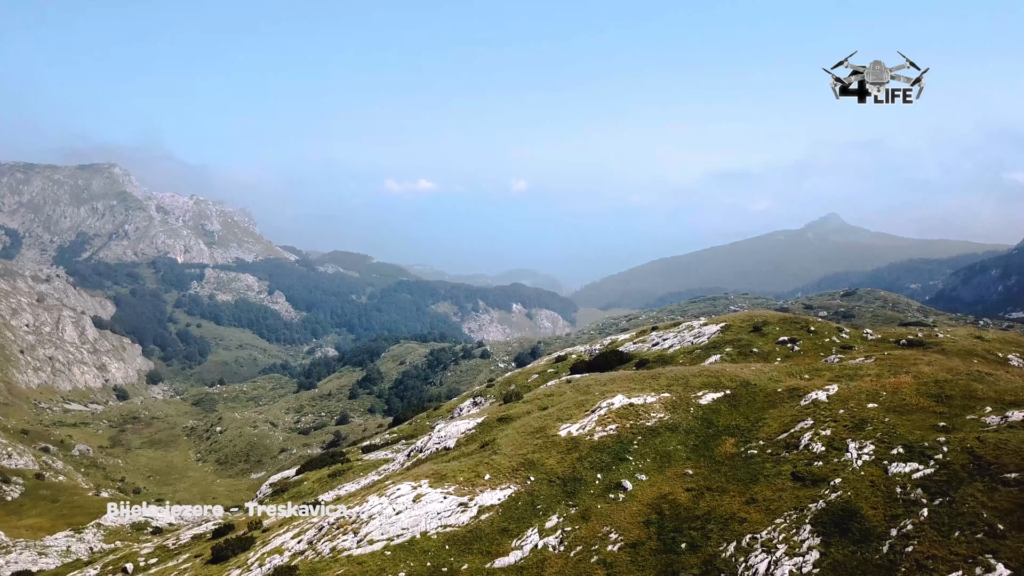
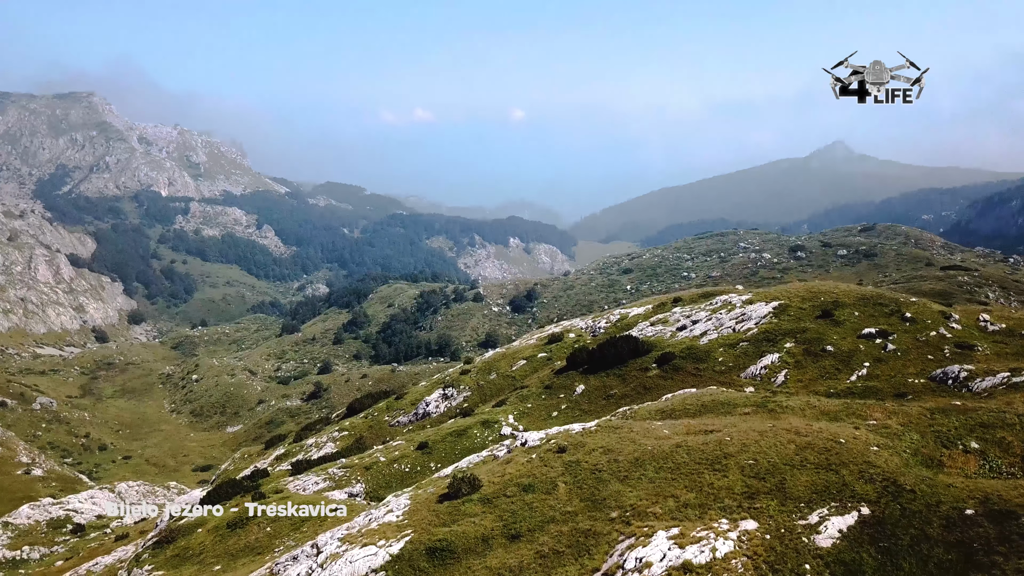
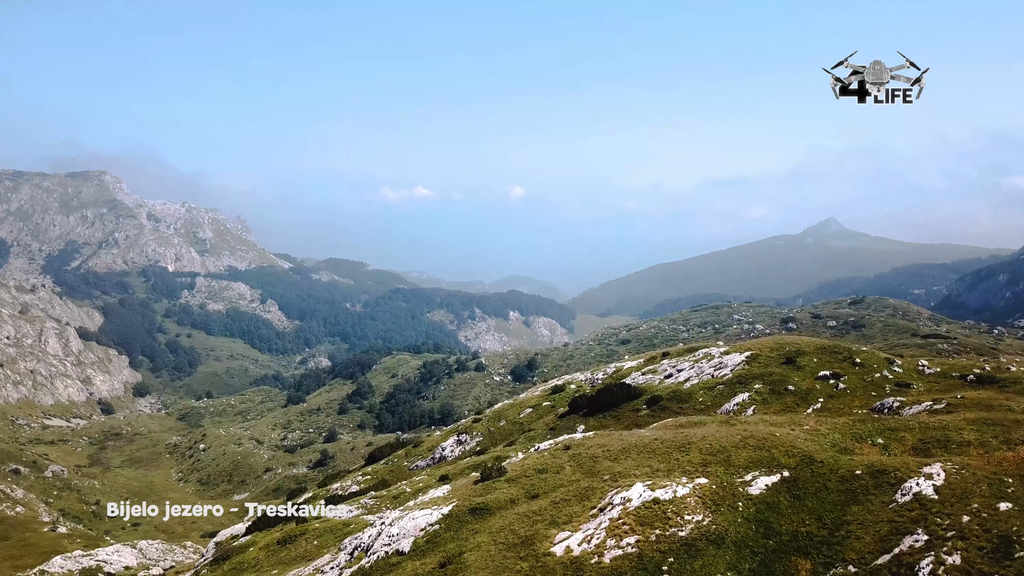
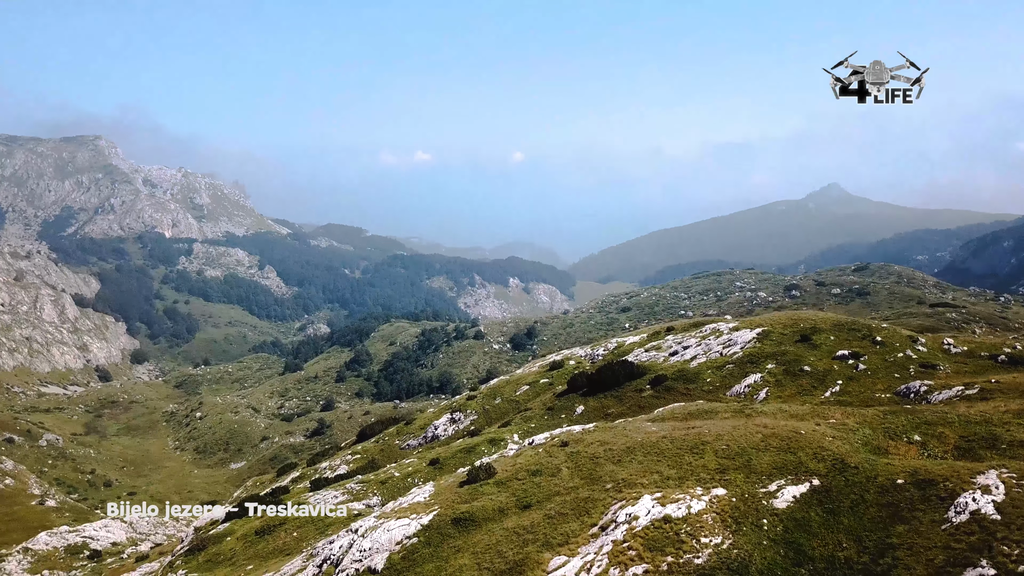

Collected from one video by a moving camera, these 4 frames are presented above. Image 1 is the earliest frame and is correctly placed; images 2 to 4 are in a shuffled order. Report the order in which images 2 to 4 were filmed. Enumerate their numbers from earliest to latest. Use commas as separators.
3, 4, 2
